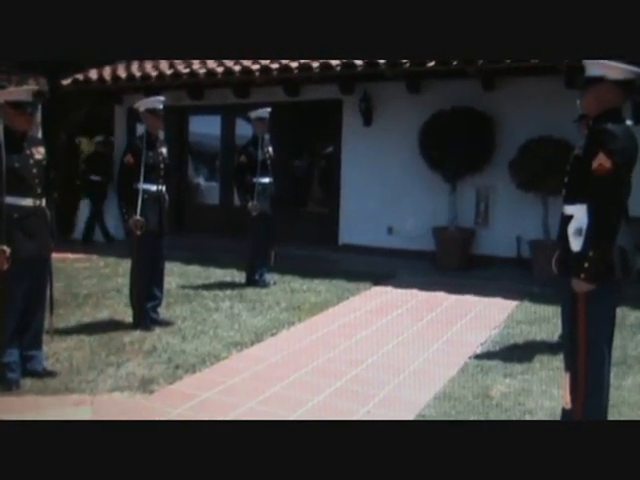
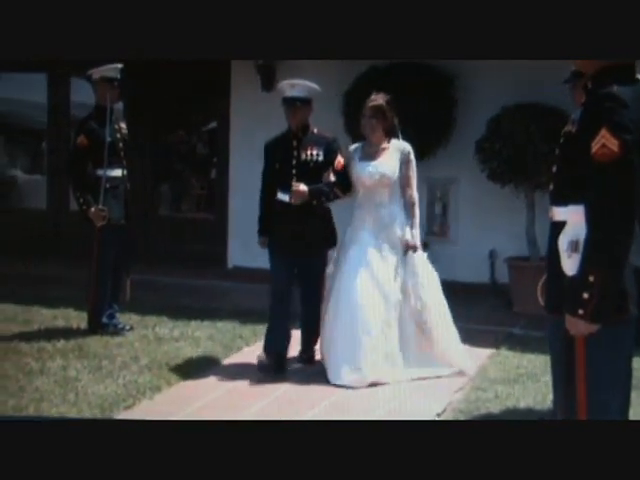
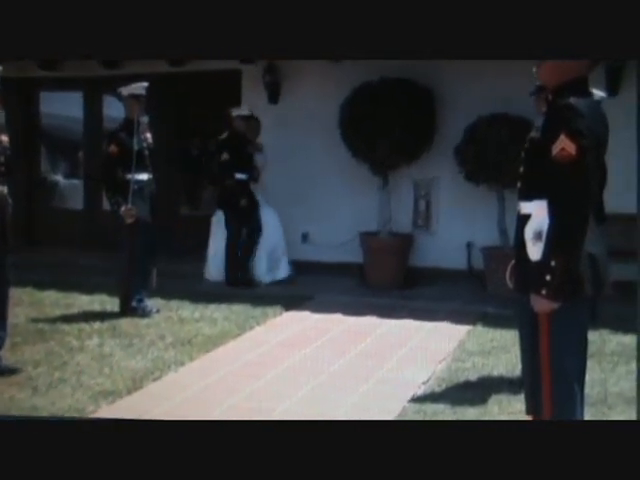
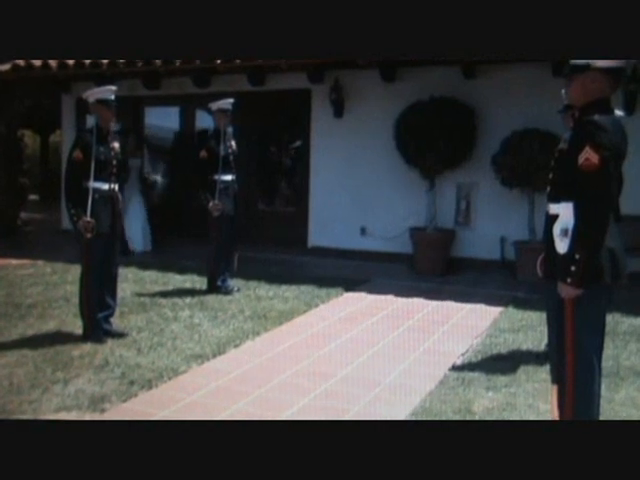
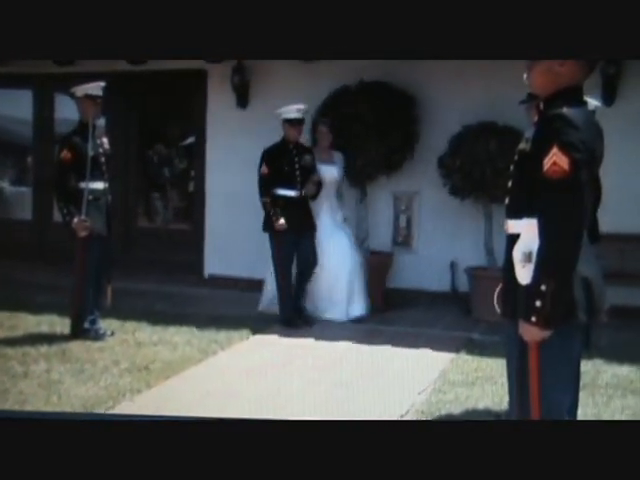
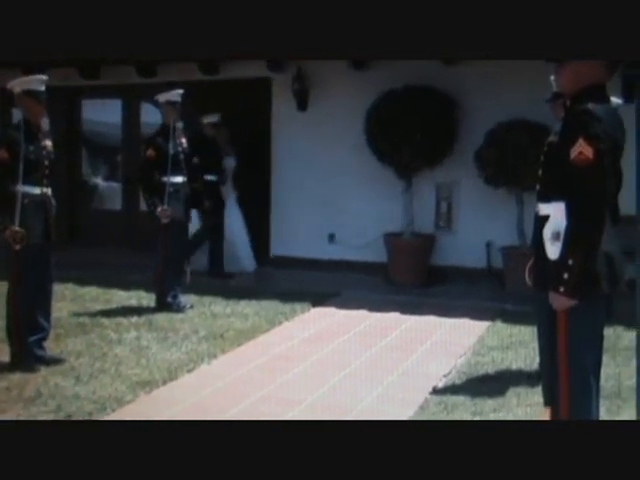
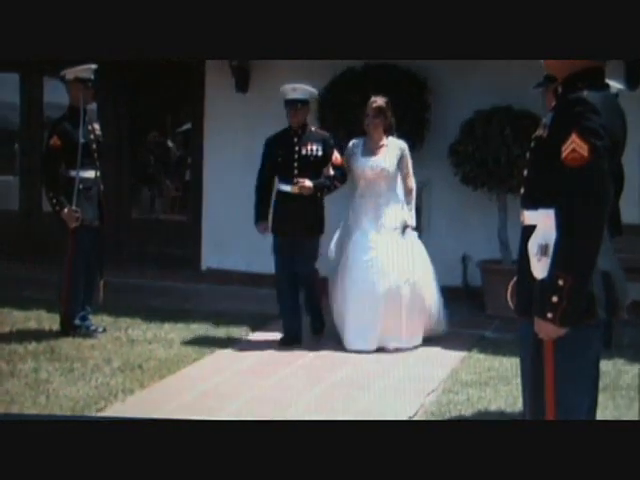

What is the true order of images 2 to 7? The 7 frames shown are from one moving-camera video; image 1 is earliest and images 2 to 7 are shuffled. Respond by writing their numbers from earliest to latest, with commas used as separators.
4, 6, 3, 5, 7, 2
